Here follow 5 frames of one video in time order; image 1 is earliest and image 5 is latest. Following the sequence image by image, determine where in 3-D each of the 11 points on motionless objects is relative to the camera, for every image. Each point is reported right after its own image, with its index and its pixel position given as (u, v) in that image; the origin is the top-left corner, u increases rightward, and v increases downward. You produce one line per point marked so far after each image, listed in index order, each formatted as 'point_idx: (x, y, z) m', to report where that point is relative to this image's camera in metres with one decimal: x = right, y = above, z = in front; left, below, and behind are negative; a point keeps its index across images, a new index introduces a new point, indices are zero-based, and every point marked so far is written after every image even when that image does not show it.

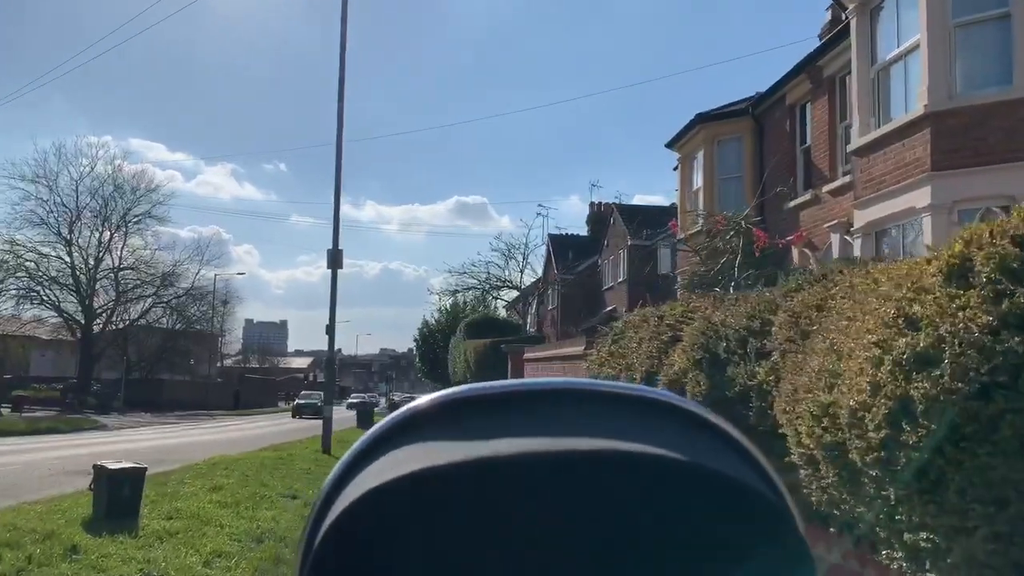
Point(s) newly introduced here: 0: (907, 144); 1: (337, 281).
0: (+5.7, +2.1, +11.7) m
1: (-4.1, +0.2, +19.1) m
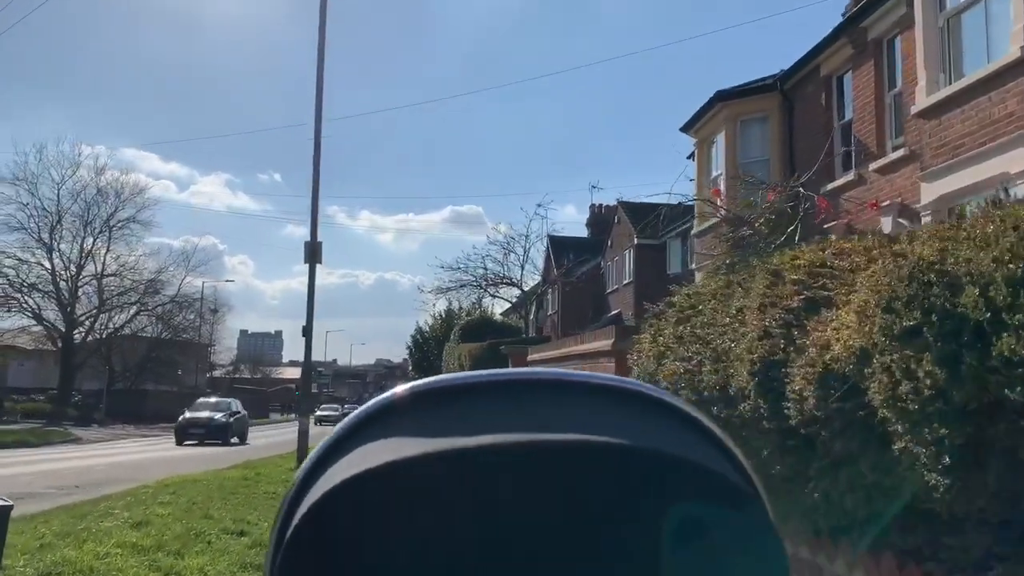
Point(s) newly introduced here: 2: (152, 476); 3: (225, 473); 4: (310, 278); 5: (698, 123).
0: (+5.8, +2.3, +9.6) m
1: (-4.2, +0.3, +17.0) m
2: (-8.0, -4.2, +17.8) m
3: (-5.2, -3.4, +14.6) m
4: (-4.3, +0.2, +17.2) m
5: (+4.6, +4.1, +19.9) m
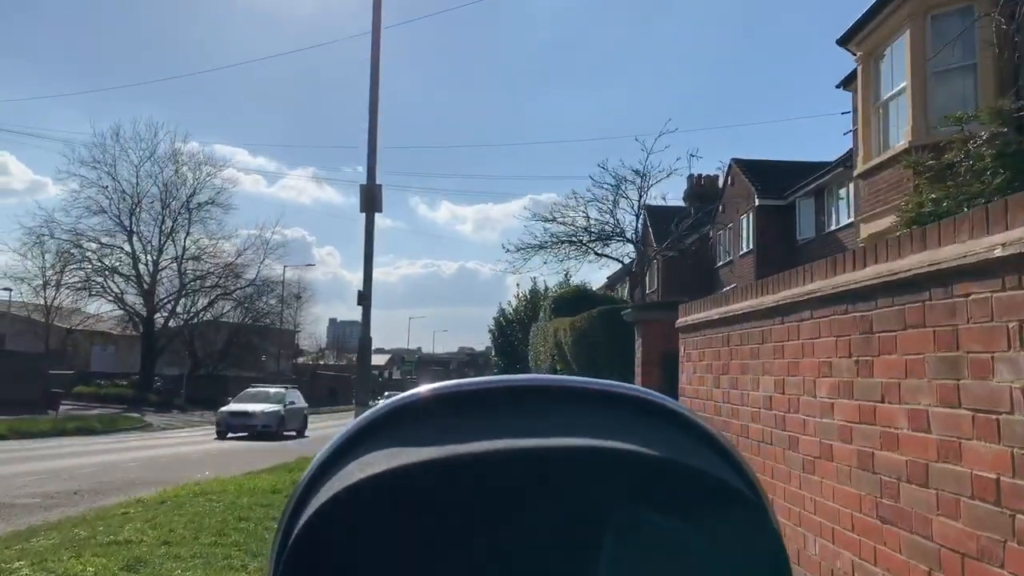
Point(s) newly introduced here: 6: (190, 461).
0: (+6.8, +3.0, +5.0) m
1: (-2.3, +1.0, +13.3) m
2: (-6.0, -3.4, +14.5) m
3: (-3.6, -2.7, +11.1) m
4: (-2.4, +1.0, +13.5) m
5: (+6.7, +4.9, +15.3) m
6: (-7.8, -4.2, +19.8) m
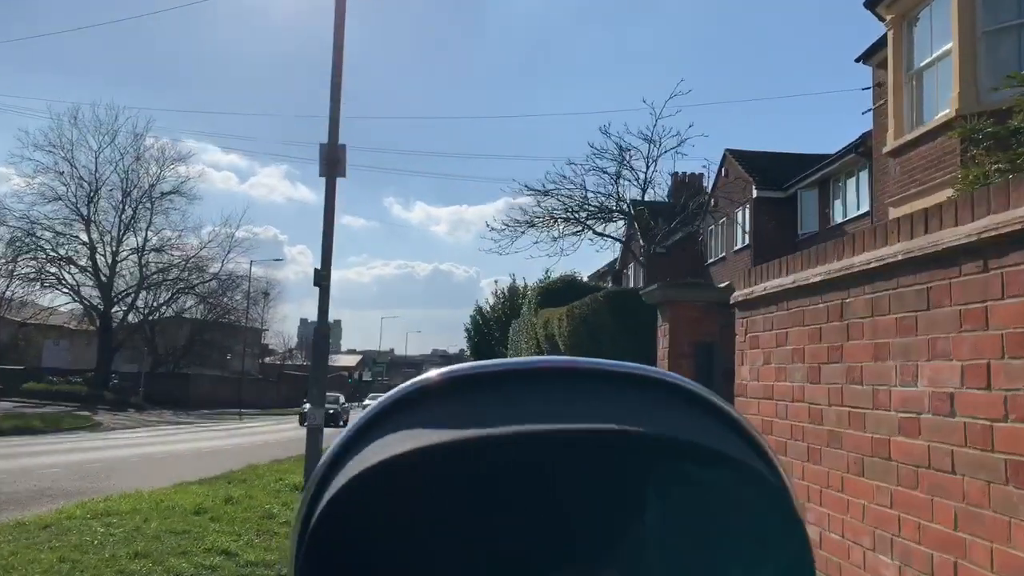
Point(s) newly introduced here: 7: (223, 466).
0: (+7.0, +3.1, +3.2) m
1: (-2.5, +1.3, +11.2) m
2: (-6.3, -3.1, +12.3) m
3: (-3.7, -2.3, +9.0) m
4: (-2.6, +1.3, +11.4) m
5: (+6.5, +5.1, +13.5) m
6: (-8.3, -3.9, +17.5) m
7: (-6.5, -4.0, +18.0) m
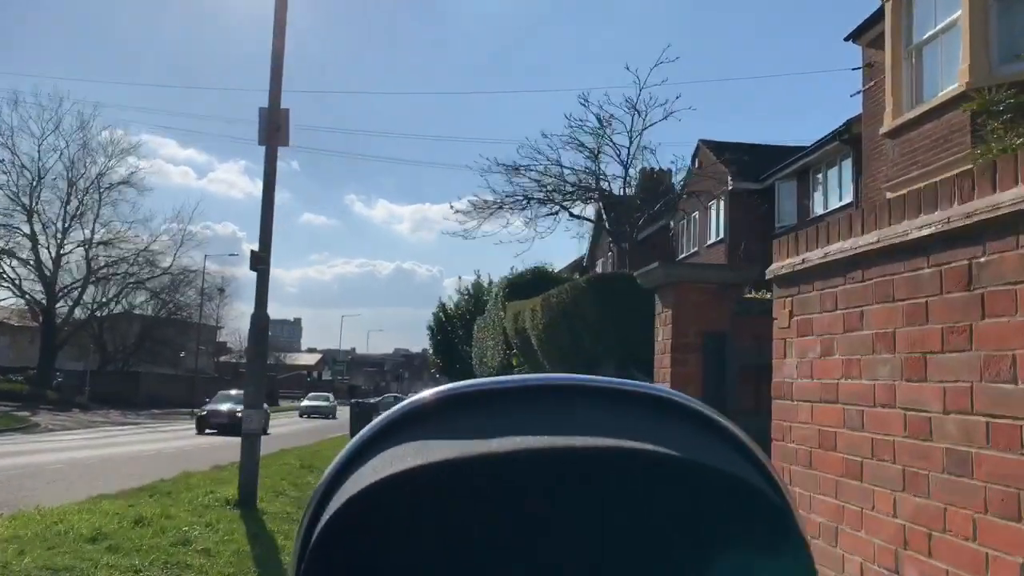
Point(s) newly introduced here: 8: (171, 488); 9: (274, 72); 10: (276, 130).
0: (+6.9, +3.3, +2.2) m
1: (-2.9, +1.5, +9.8) m
2: (-6.8, -2.9, +10.7) m
3: (-4.0, -2.1, +7.5) m
4: (-3.0, +1.5, +10.0) m
5: (+6.0, +5.2, +12.5) m
6: (-9.0, -3.6, +15.8) m
7: (-7.2, -3.7, +16.4) m
8: (-4.4, -2.5, +10.3) m
9: (-3.2, +2.9, +11.2) m
10: (-3.0, +2.0, +10.2) m
